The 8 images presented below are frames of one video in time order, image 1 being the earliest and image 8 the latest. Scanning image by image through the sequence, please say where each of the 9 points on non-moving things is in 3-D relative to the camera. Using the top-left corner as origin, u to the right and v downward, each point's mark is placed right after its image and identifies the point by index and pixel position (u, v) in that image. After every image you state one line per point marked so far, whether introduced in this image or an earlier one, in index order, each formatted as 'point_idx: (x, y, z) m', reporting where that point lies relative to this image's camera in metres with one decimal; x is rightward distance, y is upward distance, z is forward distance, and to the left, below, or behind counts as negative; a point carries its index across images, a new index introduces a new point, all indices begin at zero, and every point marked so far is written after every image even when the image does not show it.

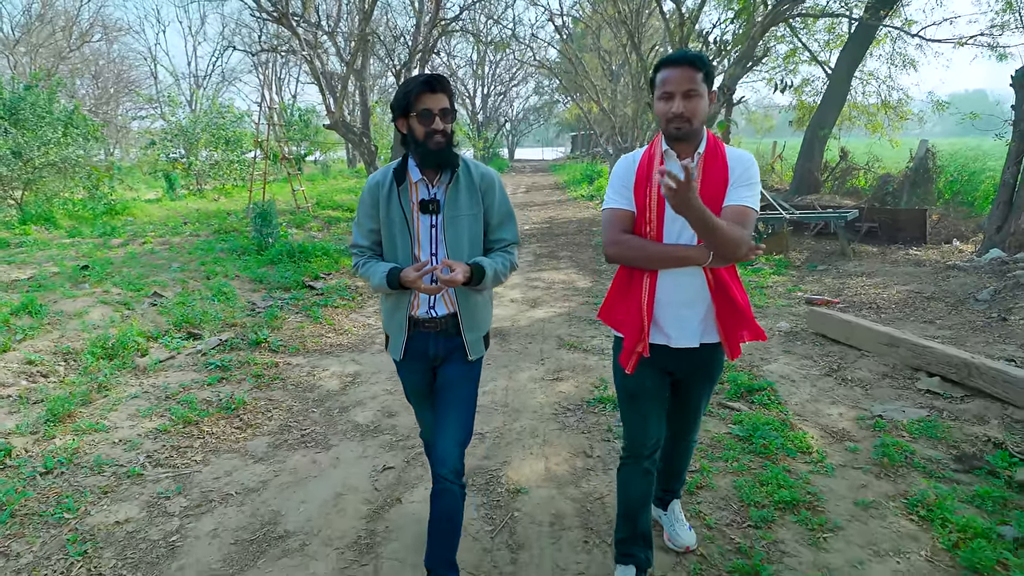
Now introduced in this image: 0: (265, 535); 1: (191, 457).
0: (-1.1, -1.1, +2.9) m
1: (-1.8, -0.9, +3.5) m
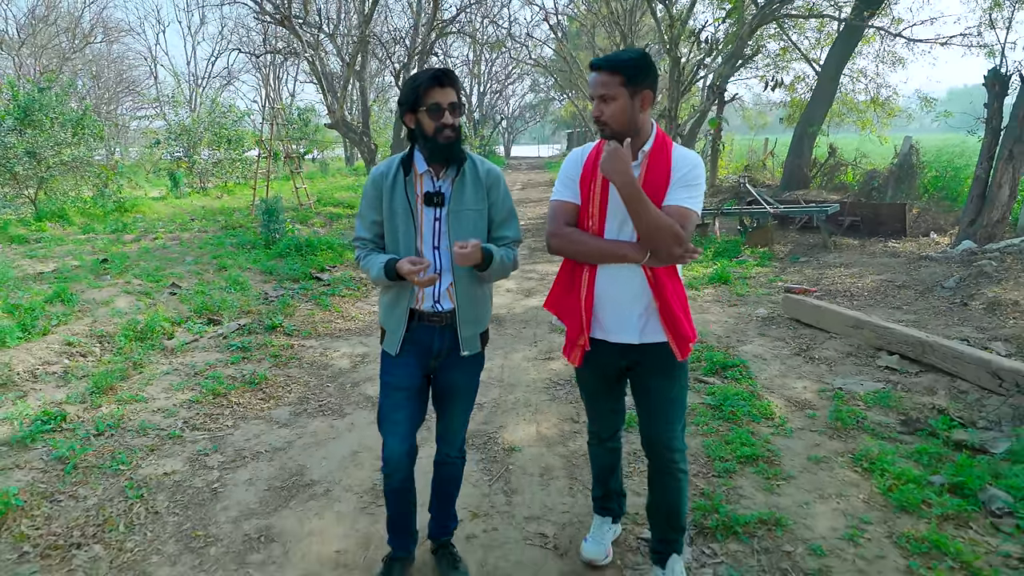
0: (-1.1, -1.0, +3.3) m
1: (-1.8, -0.8, +4.0) m
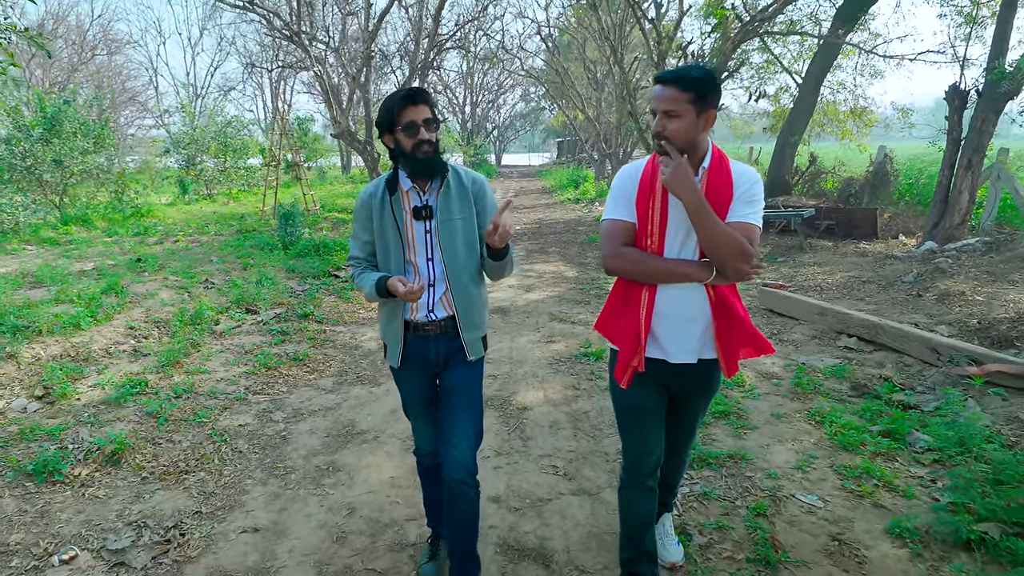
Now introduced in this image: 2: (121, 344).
0: (-1.0, -0.9, +4.0) m
1: (-1.7, -0.7, +4.7) m
2: (-3.2, -0.5, +5.2) m
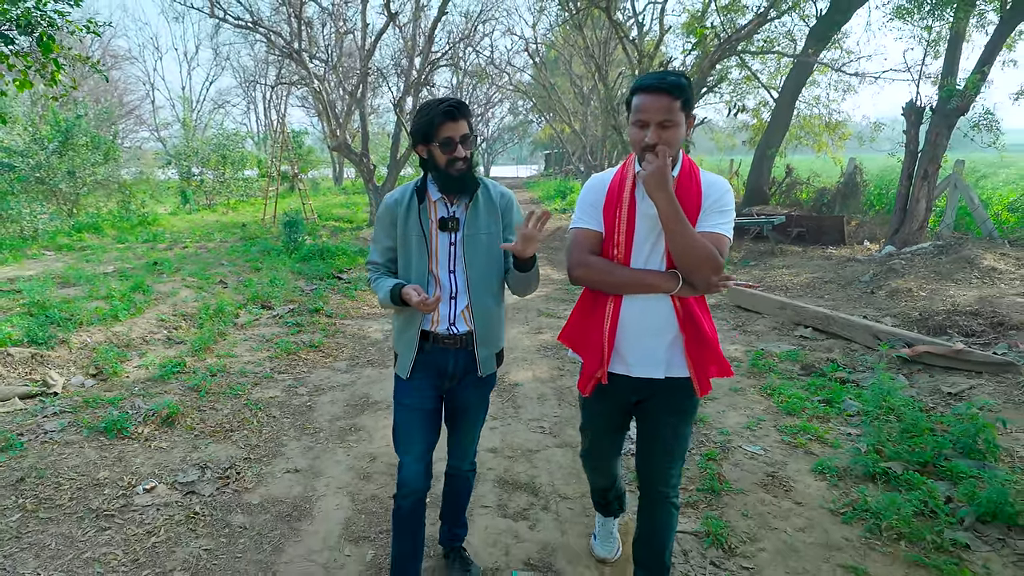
0: (-1.1, -0.8, +4.7) m
1: (-1.8, -0.7, +5.3) m
2: (-3.3, -0.4, +5.8) m
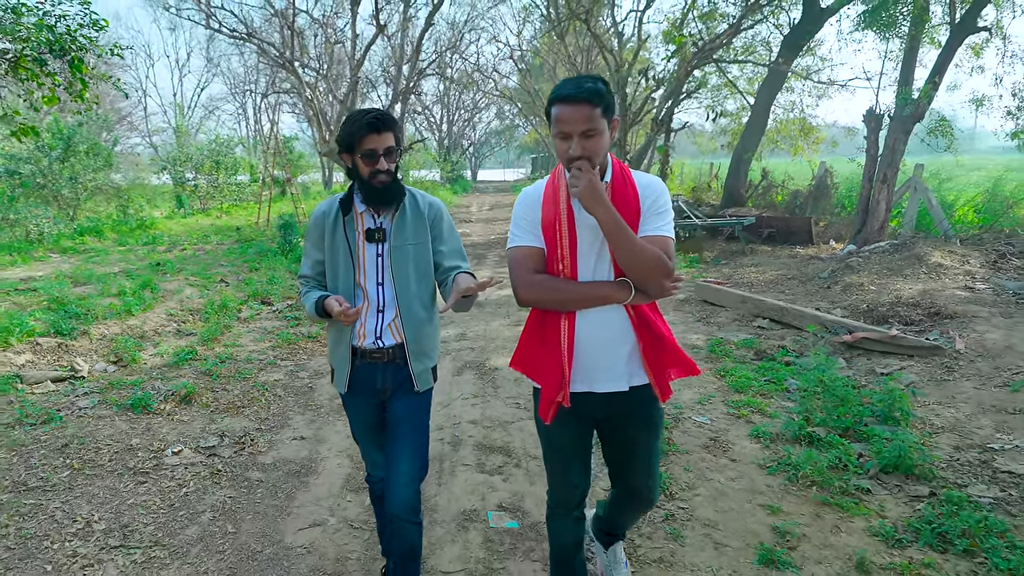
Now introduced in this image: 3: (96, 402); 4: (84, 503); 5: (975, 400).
0: (-1.2, -0.8, +5.2) m
1: (-1.9, -0.6, +5.8) m
2: (-3.4, -0.4, +6.4) m
3: (-3.0, -0.8, +4.6) m
4: (-2.2, -1.1, +3.4) m
5: (+3.1, -0.8, +4.2) m
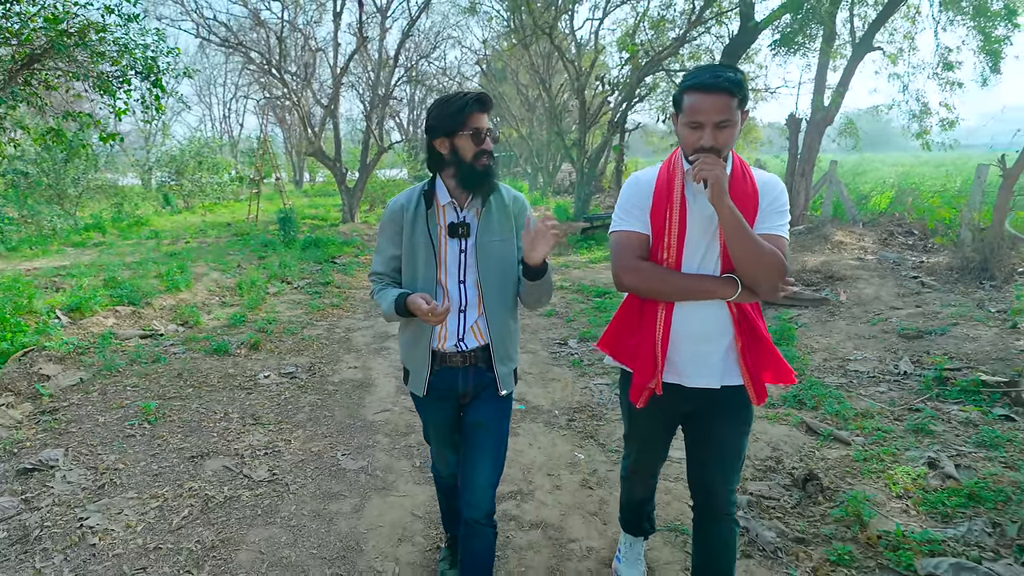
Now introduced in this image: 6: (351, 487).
0: (-1.3, -0.5, +6.7) m
1: (-2.1, -0.4, +7.2) m
2: (-3.6, -0.1, +7.6) m
3: (-3.0, -0.6, +5.9) m
4: (-2.2, -0.8, +4.7) m
5: (+3.1, -0.4, +5.9) m
6: (-0.9, -1.1, +3.6) m
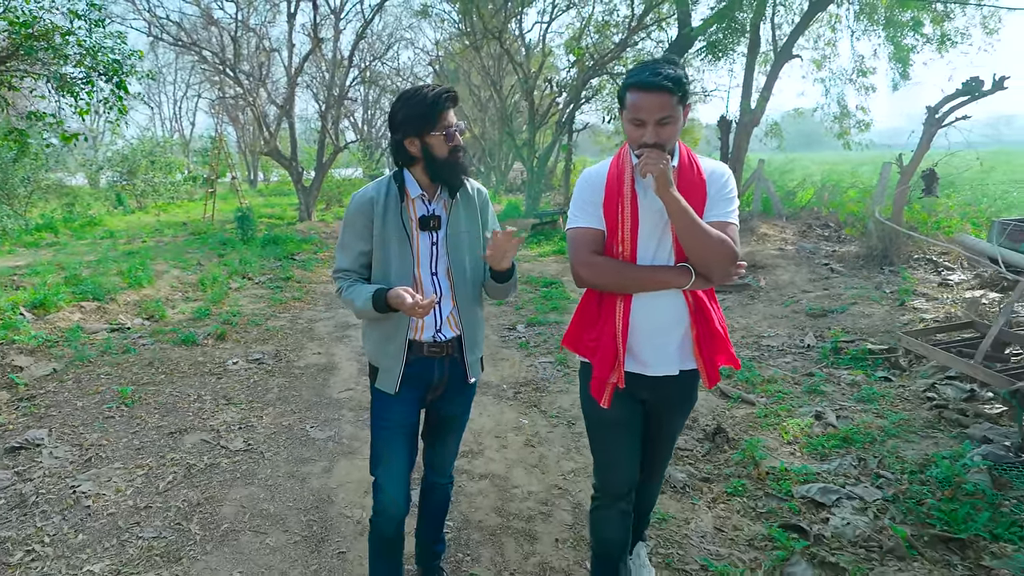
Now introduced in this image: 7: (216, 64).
0: (-1.8, -0.4, +7.0) m
1: (-2.6, -0.3, +7.6) m
2: (-4.2, -0.1, +7.9) m
3: (-3.5, -0.5, +6.2) m
4: (-2.6, -0.8, +5.1) m
5: (+2.6, -0.2, +6.6) m
6: (-1.2, -1.0, +4.0) m
7: (-7.0, +5.3, +15.0) m
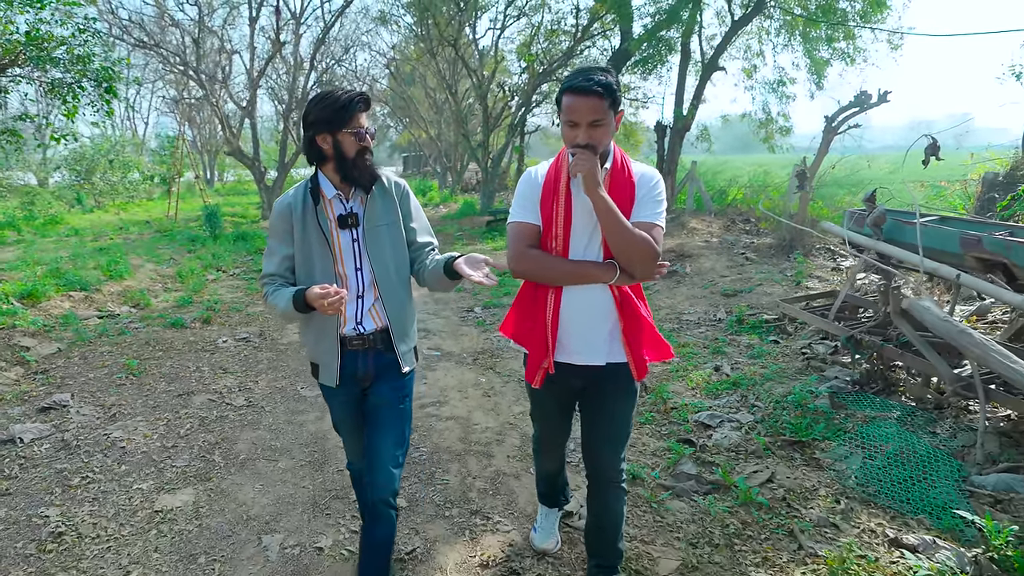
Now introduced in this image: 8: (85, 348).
0: (-2.4, -0.3, +7.8) m
1: (-3.2, -0.2, +8.3) m
2: (-4.7, 0.0, +8.5) m
3: (-4.0, -0.4, +6.8) m
4: (-2.9, -0.7, +5.8) m
5: (+2.1, -0.1, +7.7) m
6: (-1.5, -0.9, +4.8) m
7: (-8.1, +5.4, +15.4) m
8: (-4.1, -0.6, +6.0) m
